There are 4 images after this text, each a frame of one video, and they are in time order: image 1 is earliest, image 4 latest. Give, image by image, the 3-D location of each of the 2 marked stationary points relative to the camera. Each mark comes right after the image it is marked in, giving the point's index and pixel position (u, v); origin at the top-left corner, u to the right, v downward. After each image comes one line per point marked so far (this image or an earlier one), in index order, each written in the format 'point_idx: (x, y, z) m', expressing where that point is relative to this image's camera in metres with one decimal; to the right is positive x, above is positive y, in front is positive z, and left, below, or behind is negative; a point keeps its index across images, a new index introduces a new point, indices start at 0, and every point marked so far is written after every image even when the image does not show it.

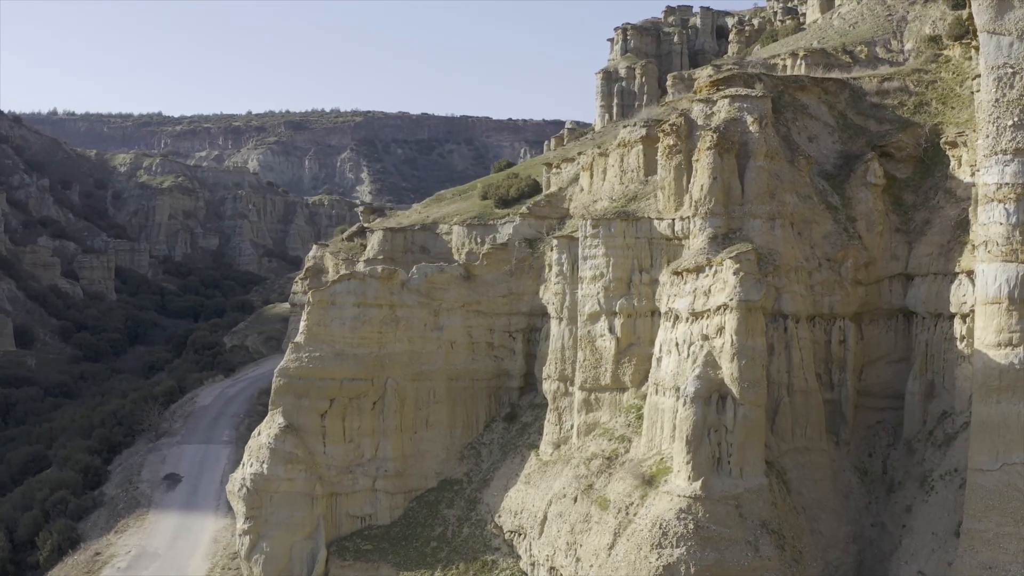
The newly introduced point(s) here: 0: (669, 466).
0: (+2.8, -3.2, +18.5) m
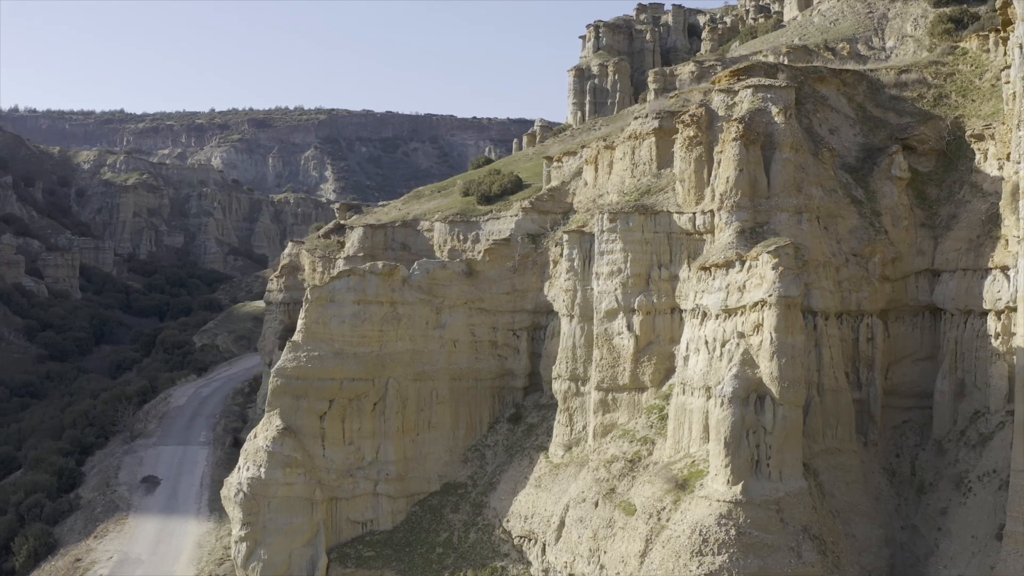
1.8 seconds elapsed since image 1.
0: (+3.3, -3.1, +17.7) m
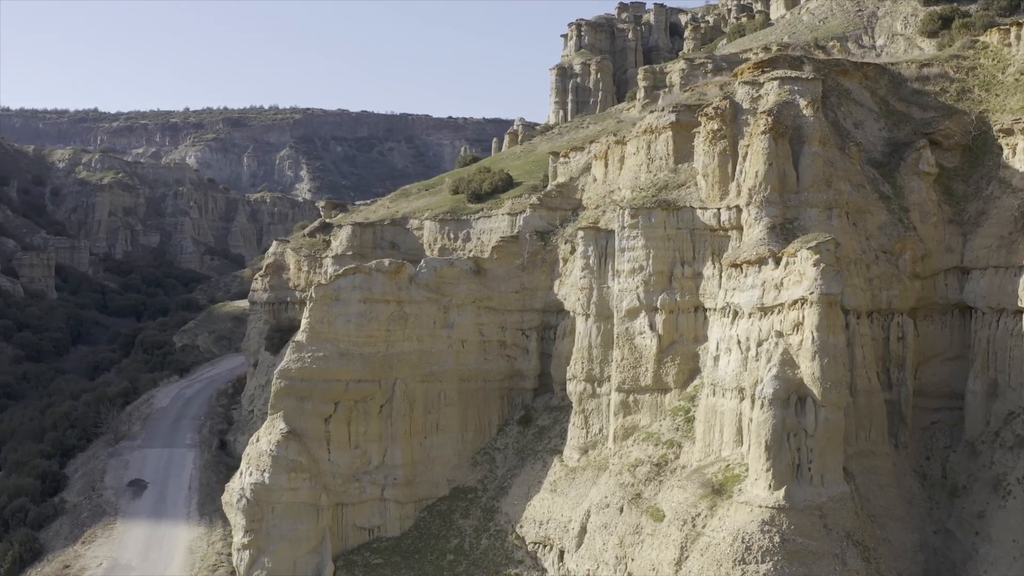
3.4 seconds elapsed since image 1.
0: (+3.7, -3.1, +17.0) m
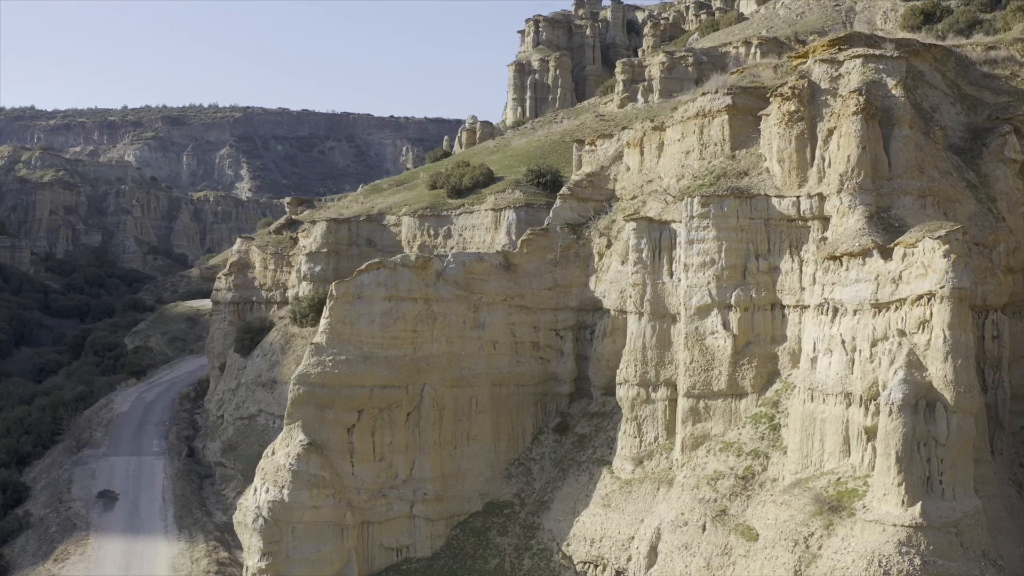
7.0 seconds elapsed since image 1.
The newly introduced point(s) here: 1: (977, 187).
0: (+5.1, -3.0, +15.3) m
1: (+8.8, +1.9, +19.6) m
